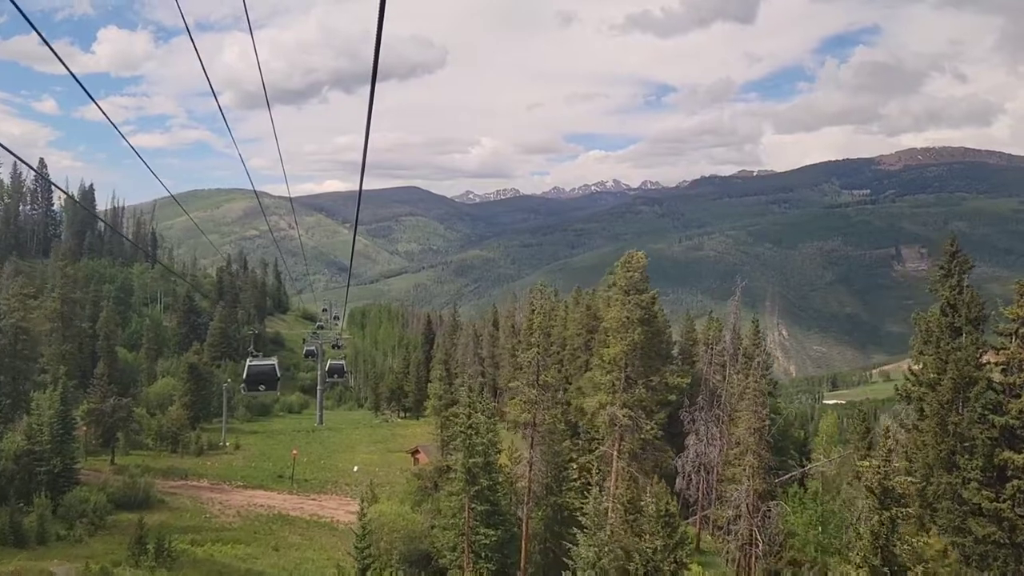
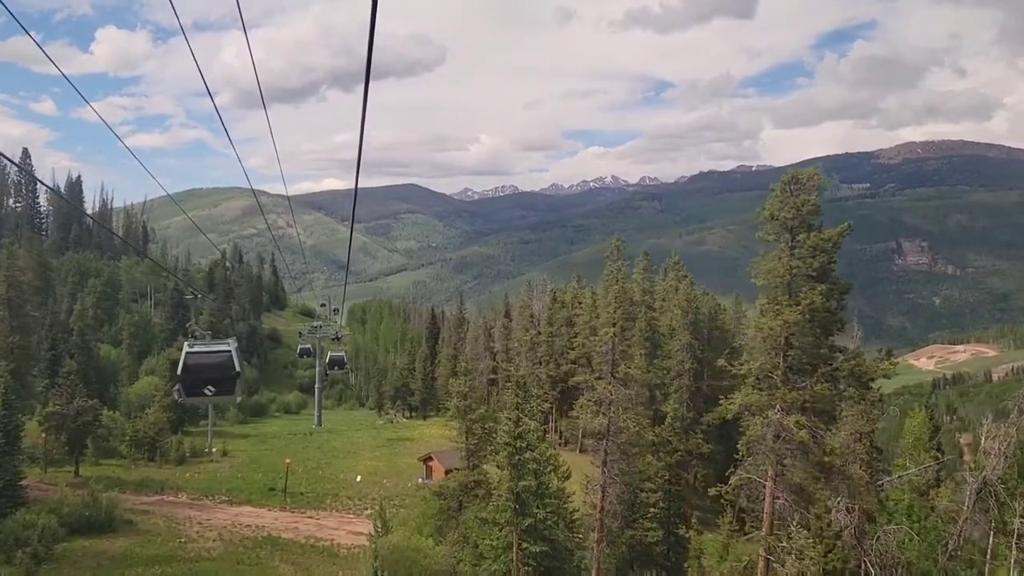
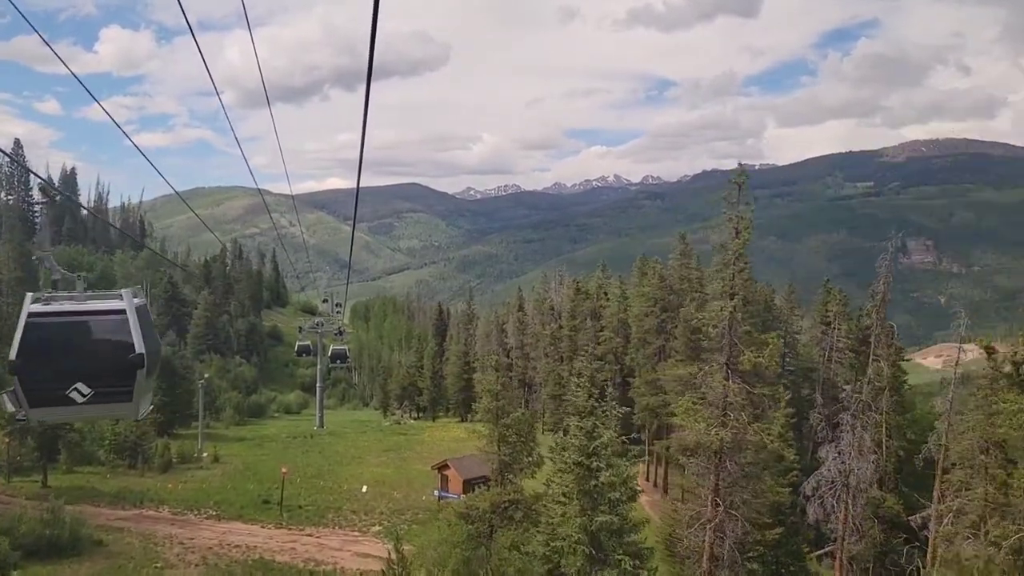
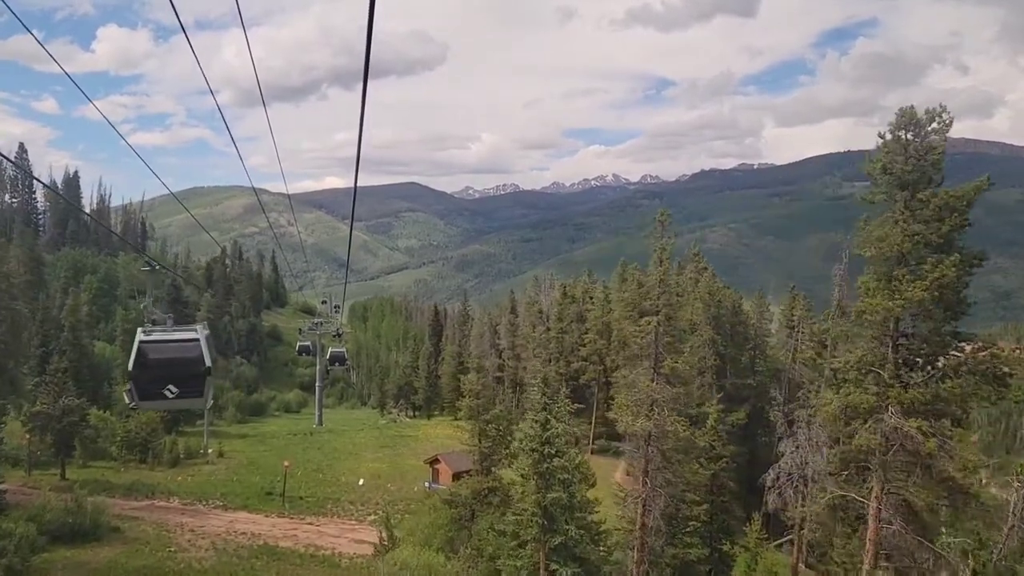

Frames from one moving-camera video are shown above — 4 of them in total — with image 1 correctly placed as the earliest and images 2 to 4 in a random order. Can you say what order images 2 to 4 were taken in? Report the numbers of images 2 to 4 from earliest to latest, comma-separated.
2, 4, 3
